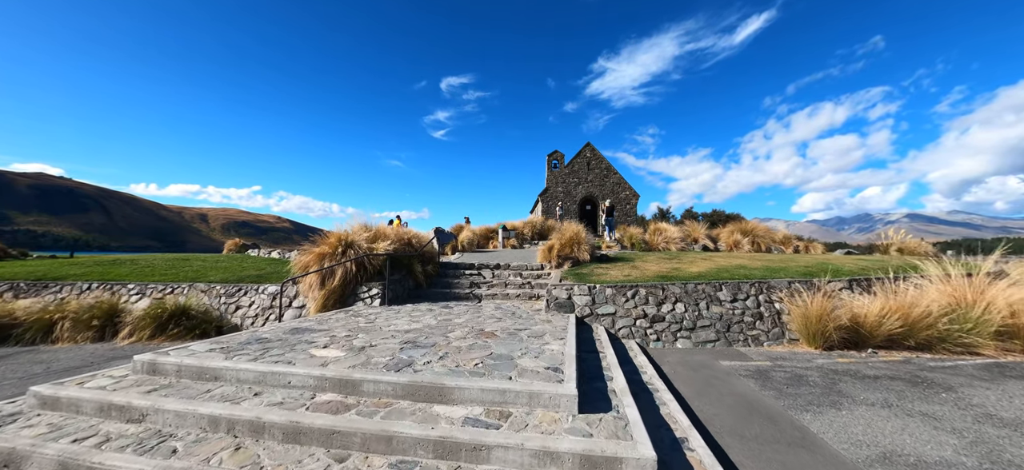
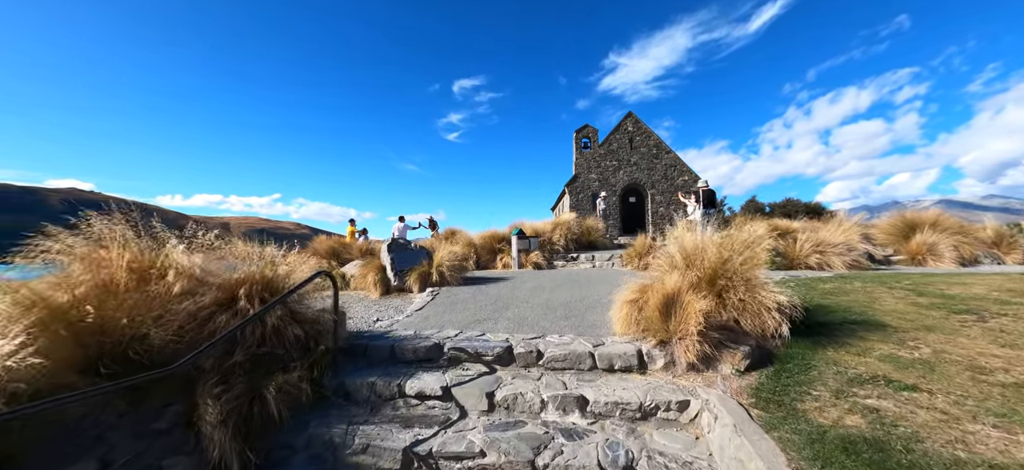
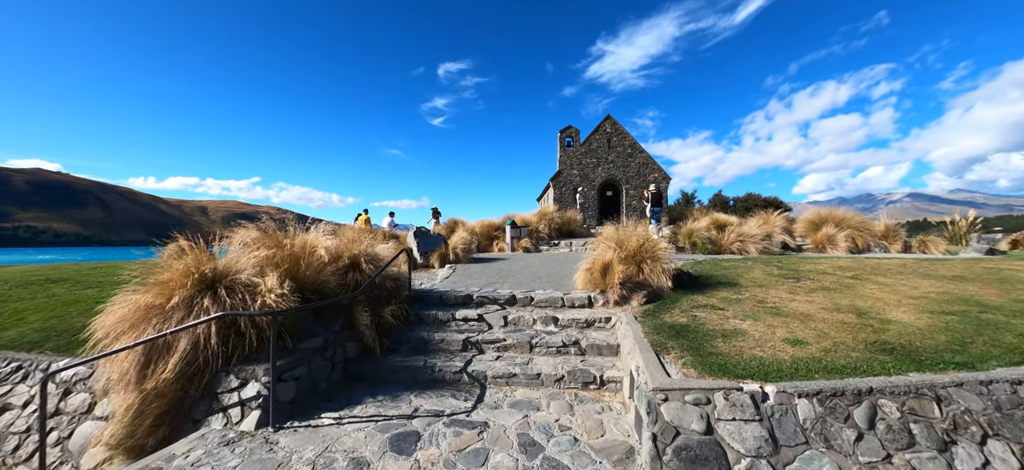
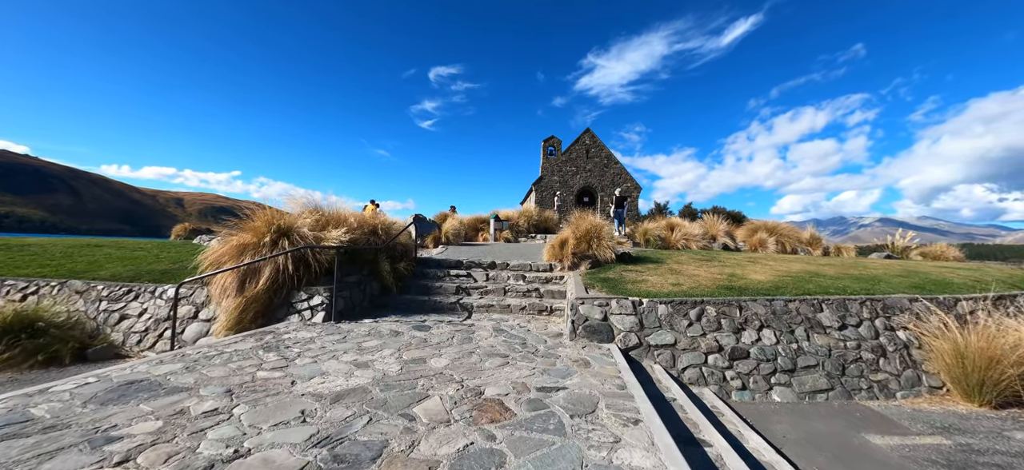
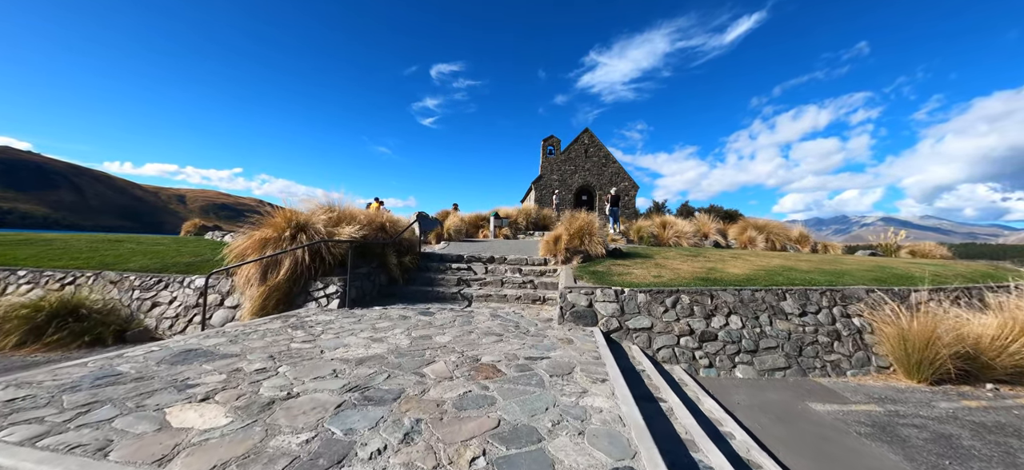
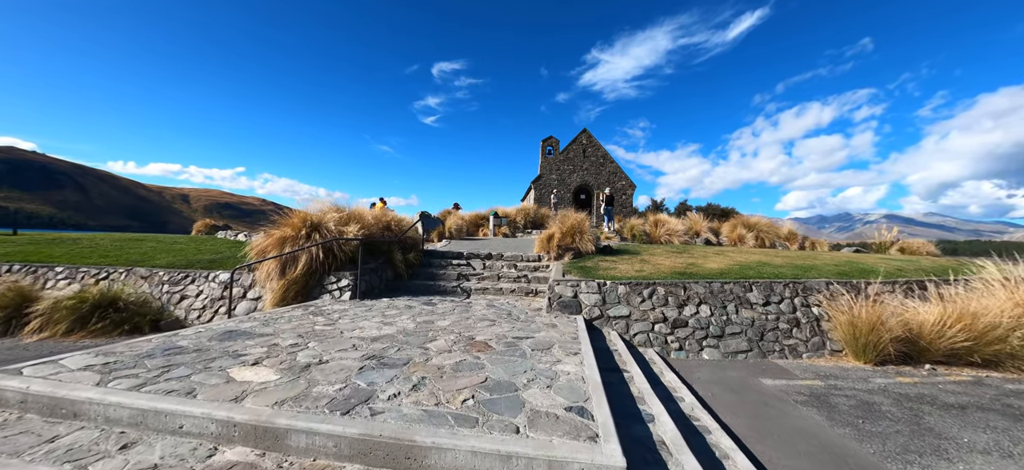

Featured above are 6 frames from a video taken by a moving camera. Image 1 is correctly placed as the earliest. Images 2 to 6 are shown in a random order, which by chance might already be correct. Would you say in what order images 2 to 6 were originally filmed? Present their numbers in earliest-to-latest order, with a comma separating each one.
6, 5, 4, 3, 2
